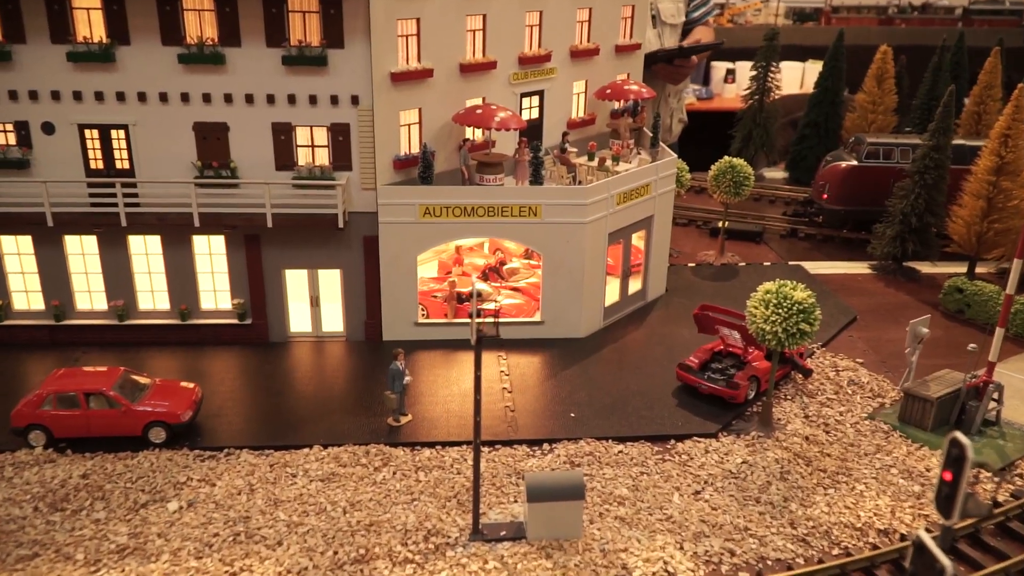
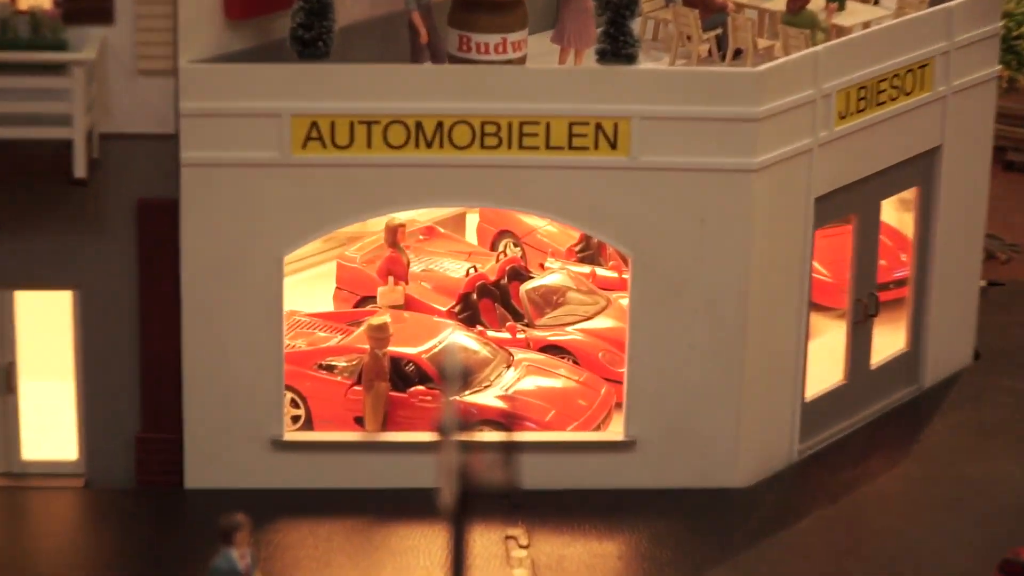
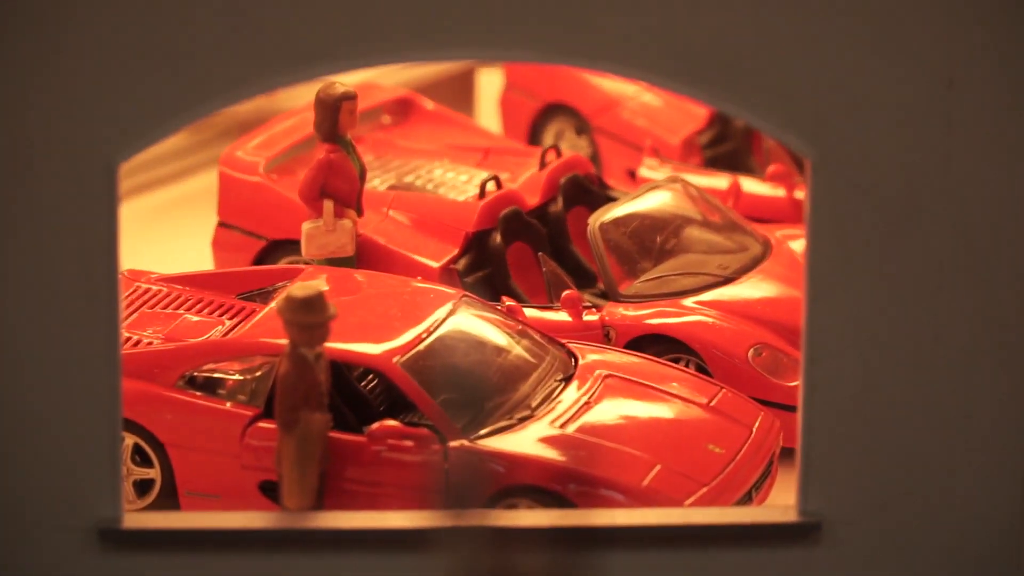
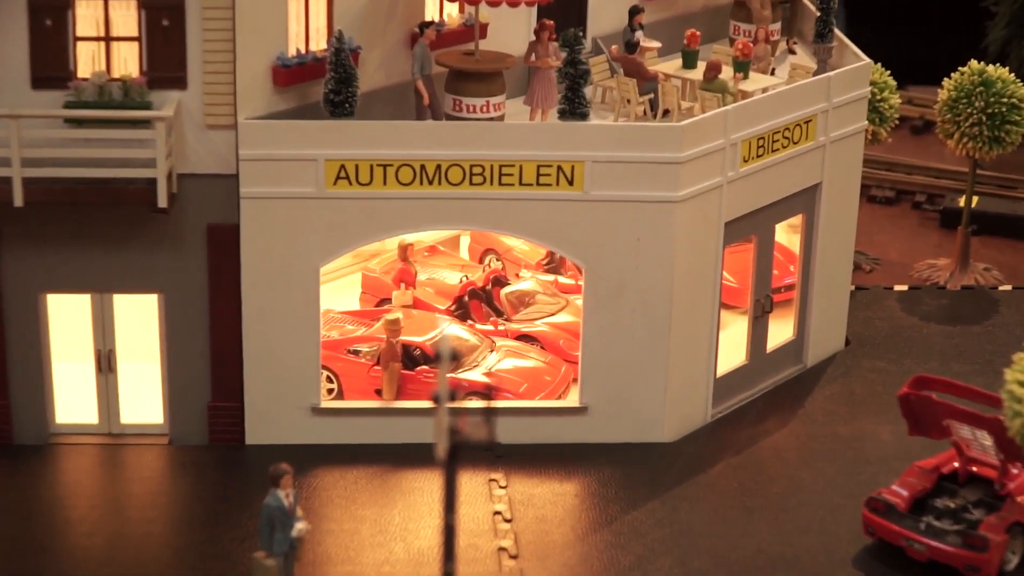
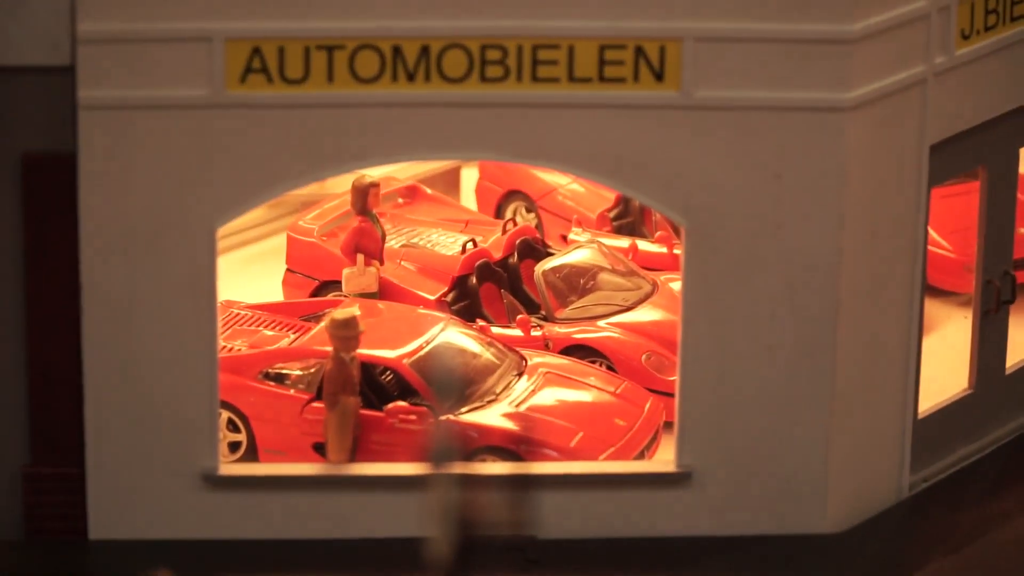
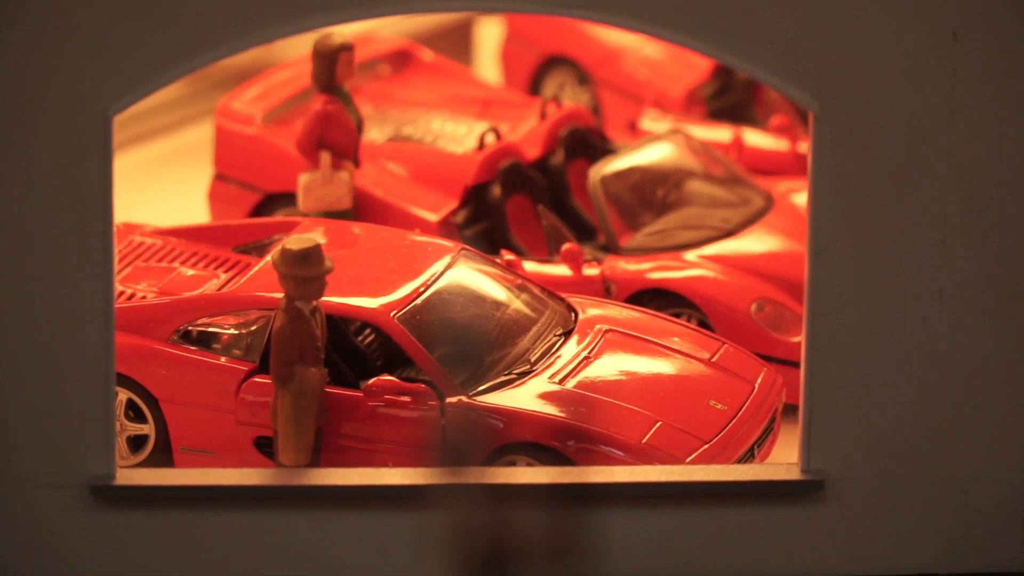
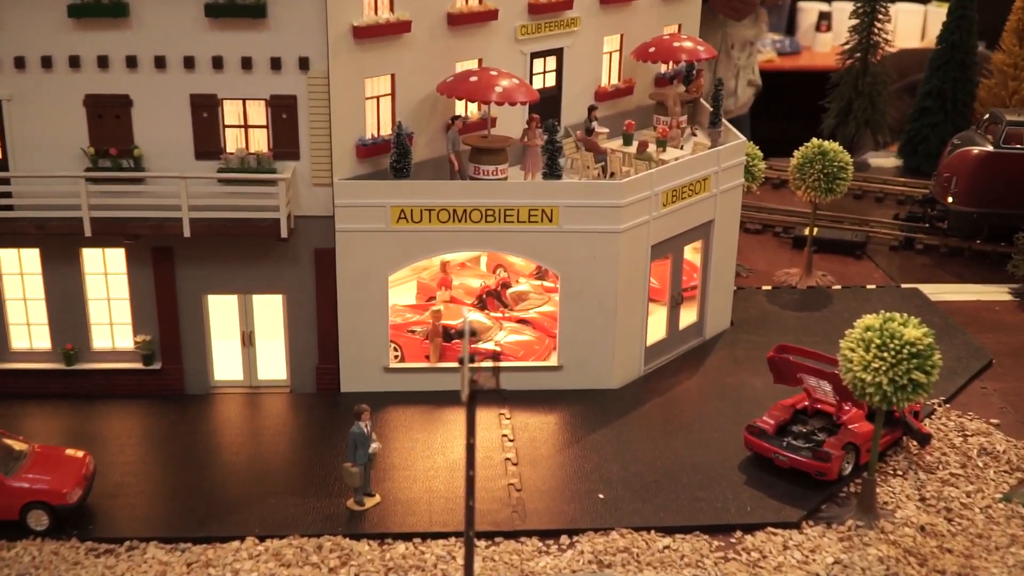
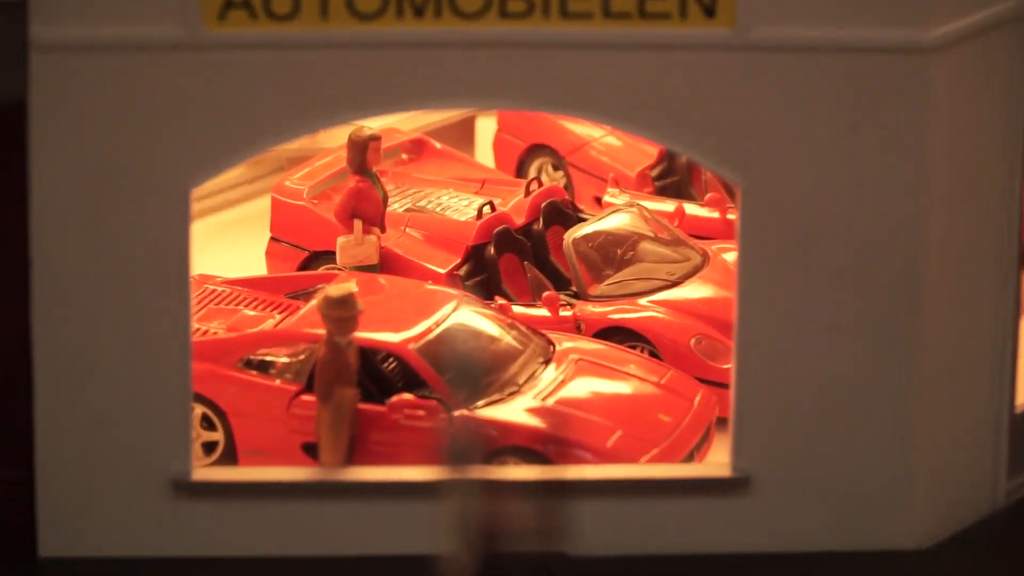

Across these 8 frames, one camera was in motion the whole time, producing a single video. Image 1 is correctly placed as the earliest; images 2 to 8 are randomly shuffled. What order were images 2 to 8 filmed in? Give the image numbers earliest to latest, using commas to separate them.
7, 4, 2, 5, 8, 3, 6
